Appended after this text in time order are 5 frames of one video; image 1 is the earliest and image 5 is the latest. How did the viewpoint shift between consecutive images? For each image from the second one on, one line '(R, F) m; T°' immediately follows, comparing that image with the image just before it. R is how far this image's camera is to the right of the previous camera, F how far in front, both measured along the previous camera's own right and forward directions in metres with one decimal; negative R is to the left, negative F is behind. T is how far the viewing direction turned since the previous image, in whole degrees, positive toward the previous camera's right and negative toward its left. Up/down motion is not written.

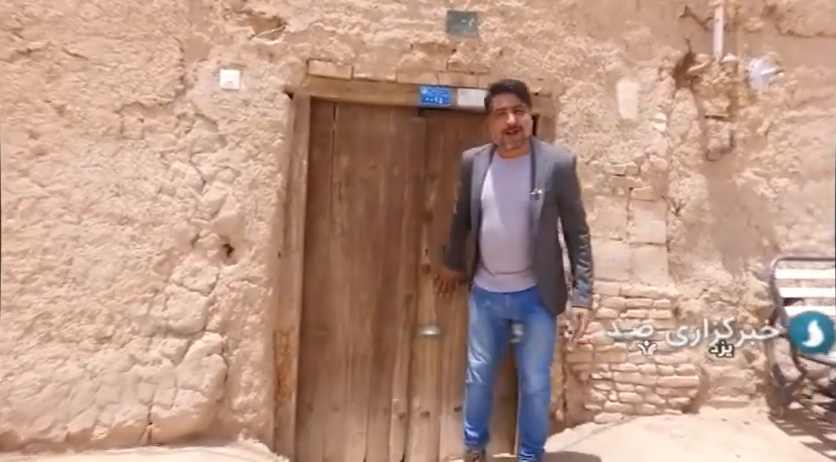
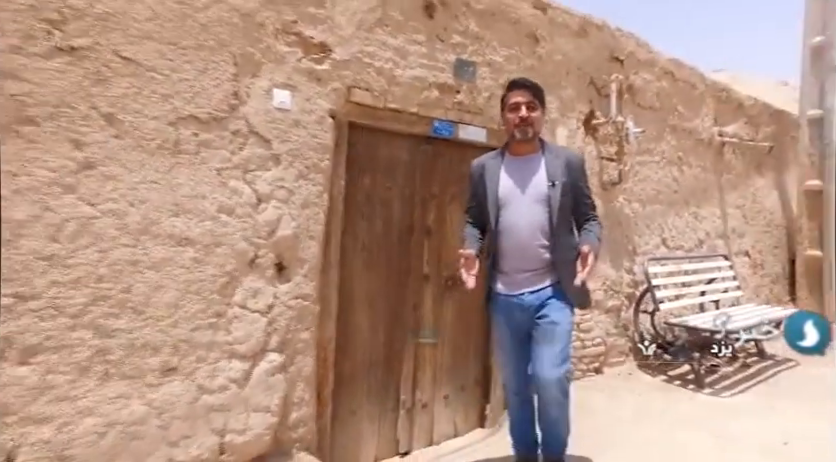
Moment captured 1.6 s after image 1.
(-1.2, -0.1) m; +25°
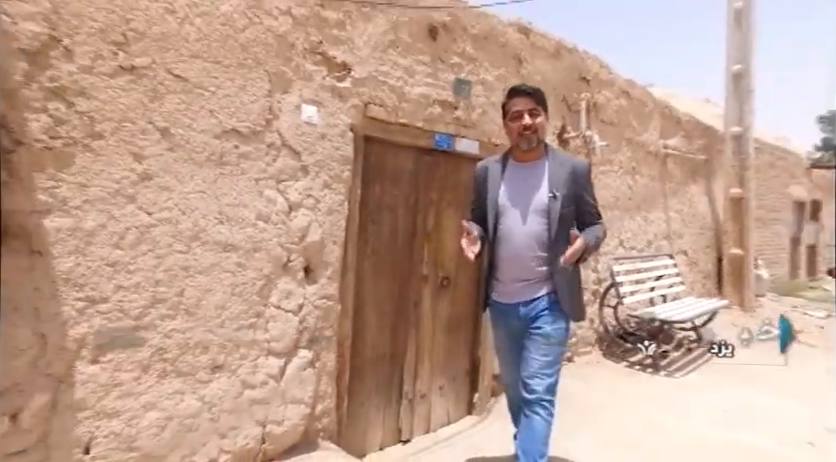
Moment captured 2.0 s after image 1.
(-0.4, -0.2) m; +7°
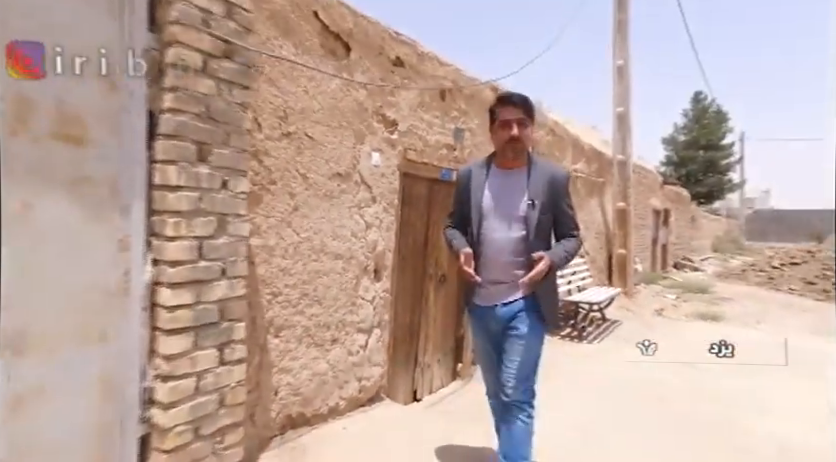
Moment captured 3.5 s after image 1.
(-1.0, -0.9) m; +13°
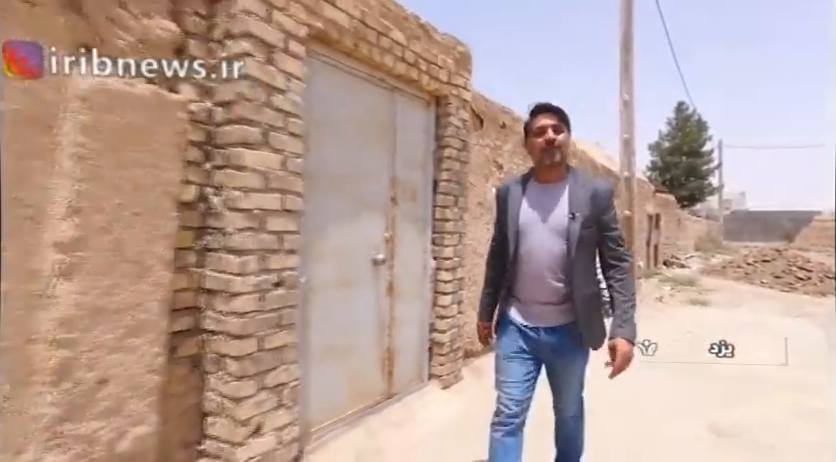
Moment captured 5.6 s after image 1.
(-1.2, -1.6) m; +2°
